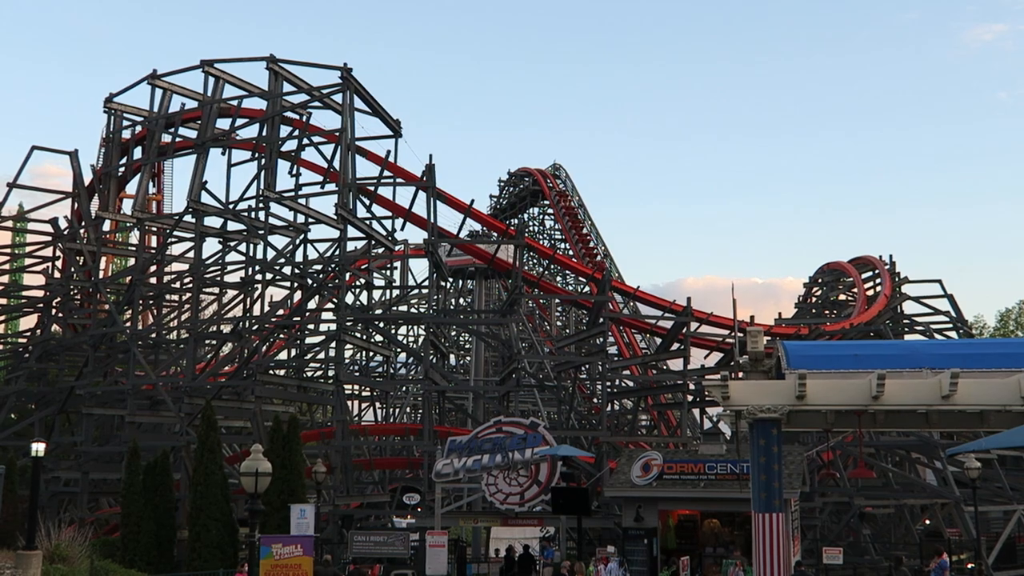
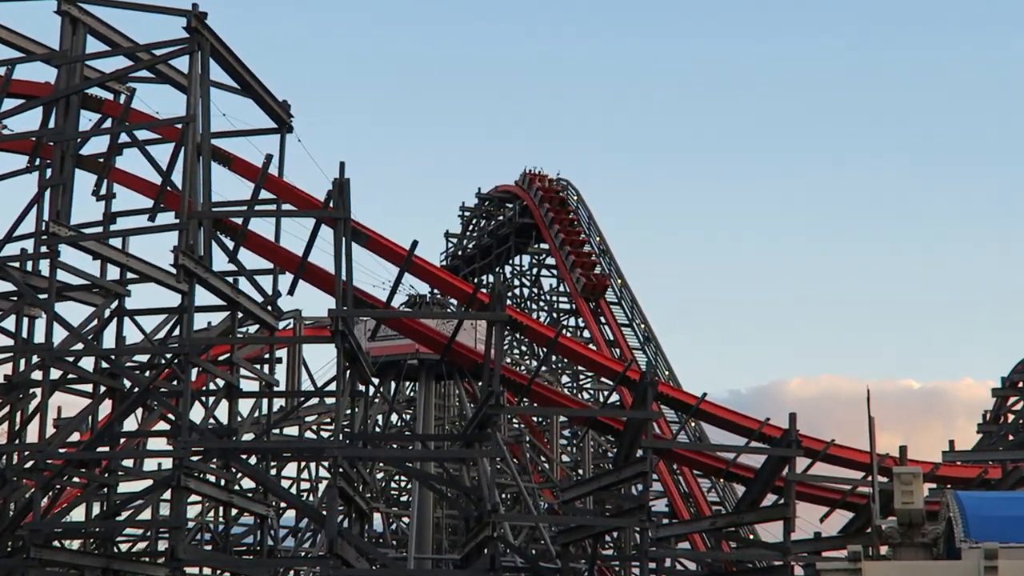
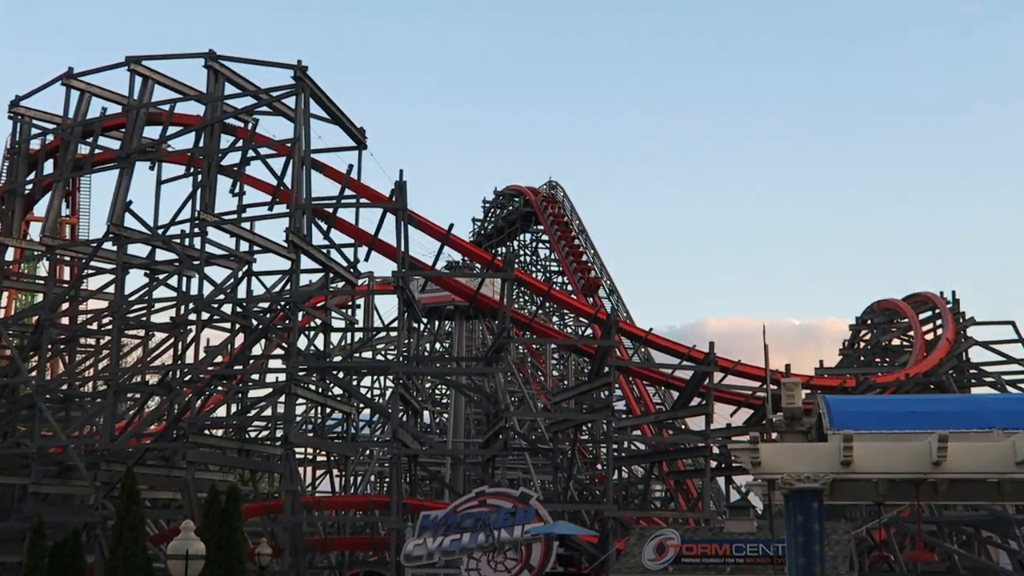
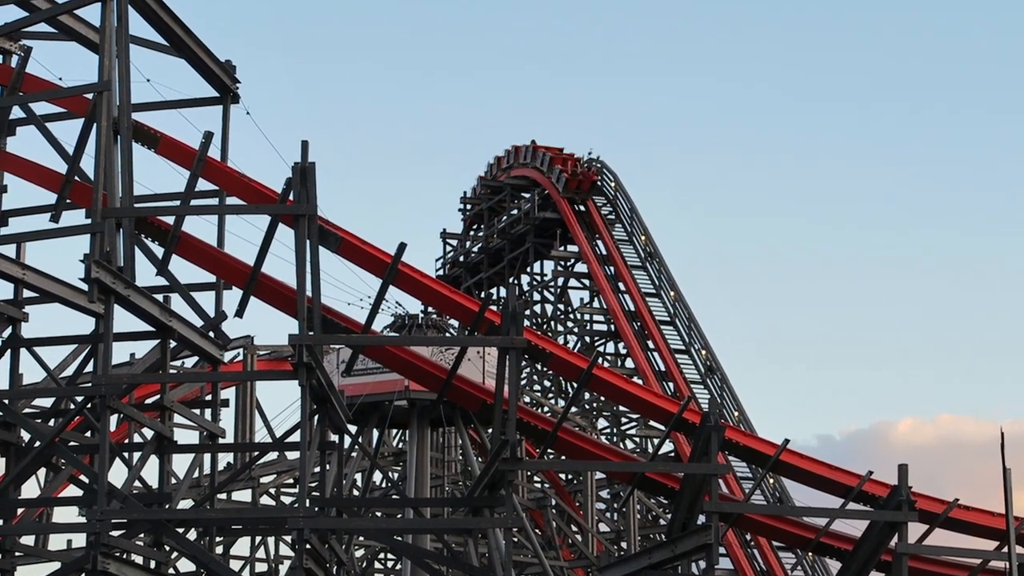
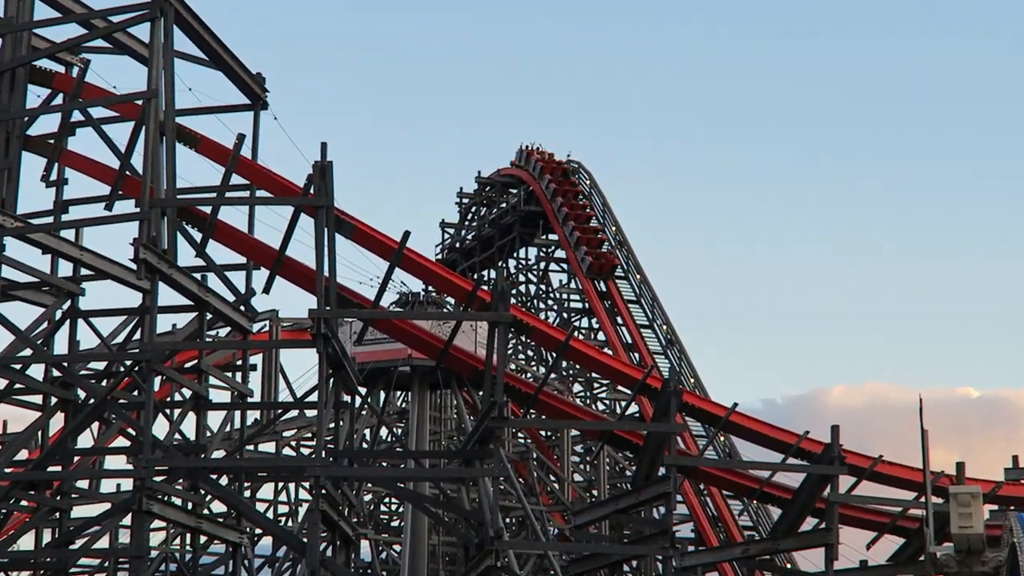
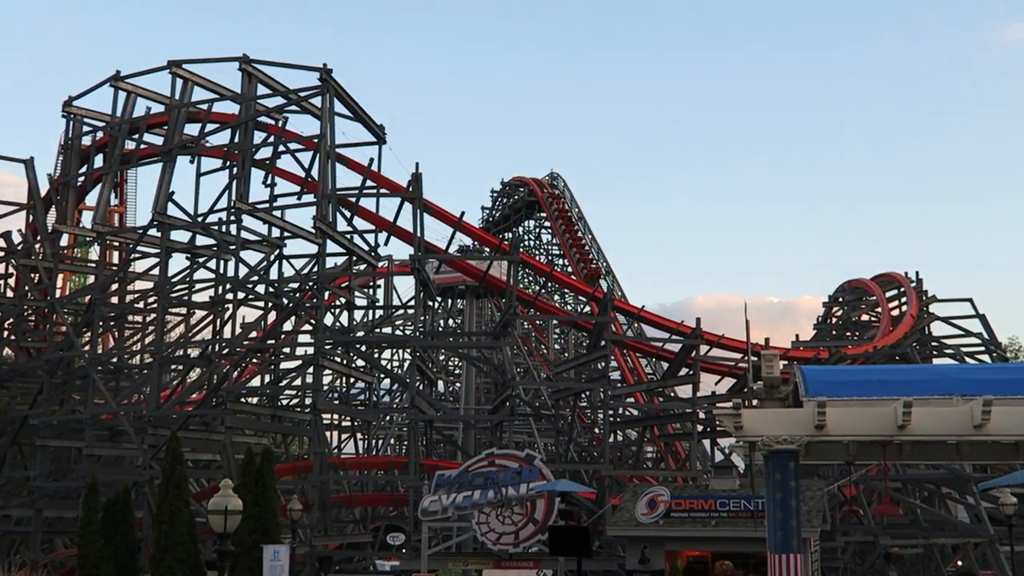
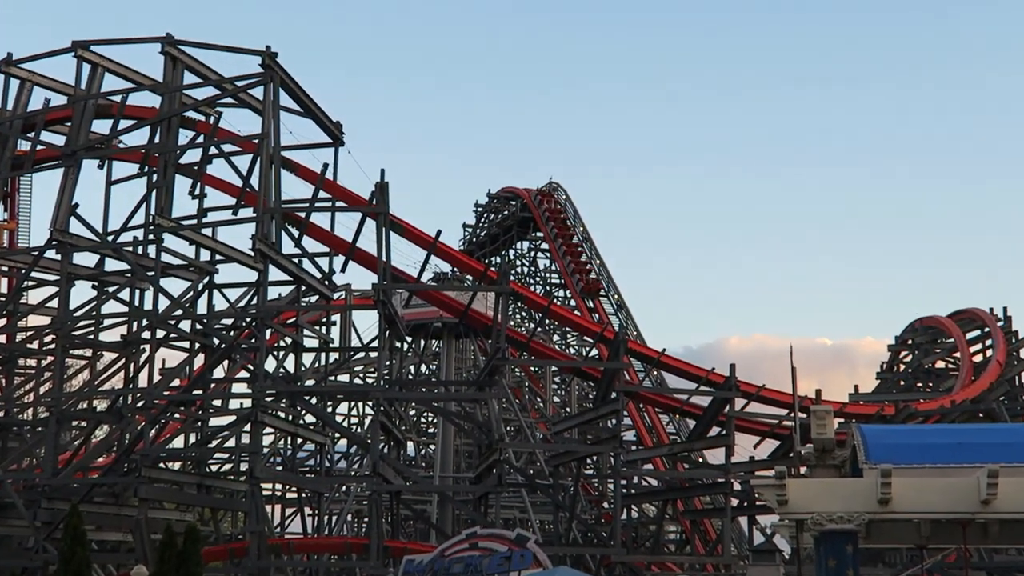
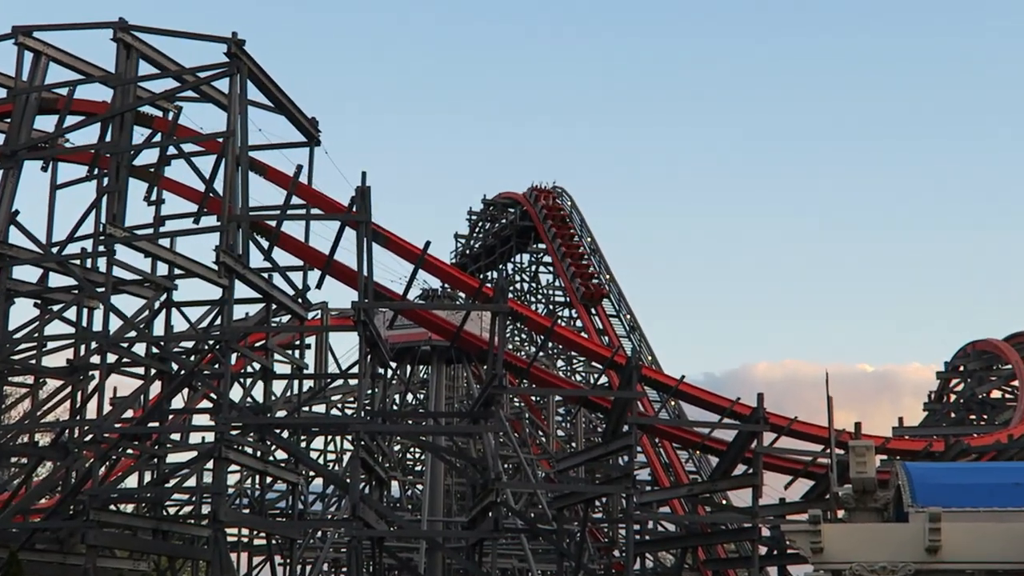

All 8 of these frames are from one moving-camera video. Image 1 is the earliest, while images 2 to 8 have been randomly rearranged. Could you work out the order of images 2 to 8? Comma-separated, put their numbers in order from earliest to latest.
6, 3, 7, 8, 2, 5, 4
